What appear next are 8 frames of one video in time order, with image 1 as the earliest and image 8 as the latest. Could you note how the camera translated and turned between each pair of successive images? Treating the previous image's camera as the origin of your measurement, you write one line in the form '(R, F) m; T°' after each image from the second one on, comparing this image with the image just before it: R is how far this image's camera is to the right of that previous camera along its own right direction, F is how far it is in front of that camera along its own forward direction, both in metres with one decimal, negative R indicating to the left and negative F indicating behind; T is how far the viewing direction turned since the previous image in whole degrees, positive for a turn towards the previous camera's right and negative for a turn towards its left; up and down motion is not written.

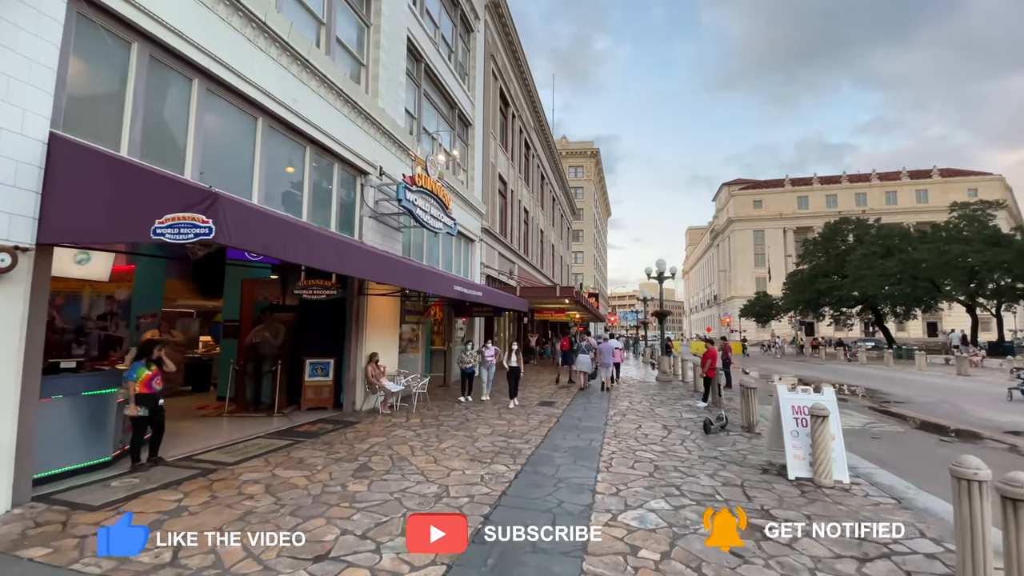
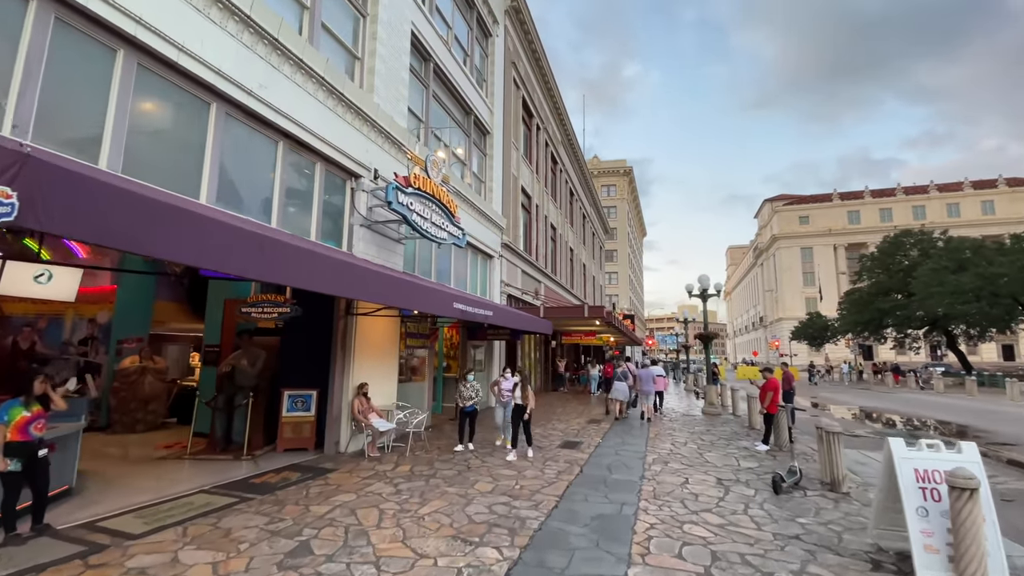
(+0.4, +1.7) m; -4°
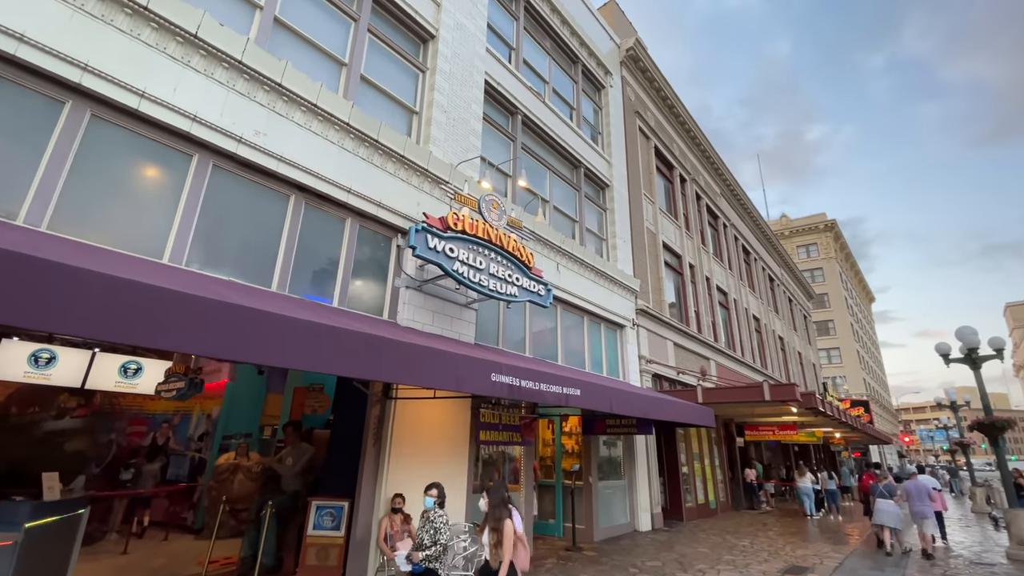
(+1.4, +3.0) m; -22°
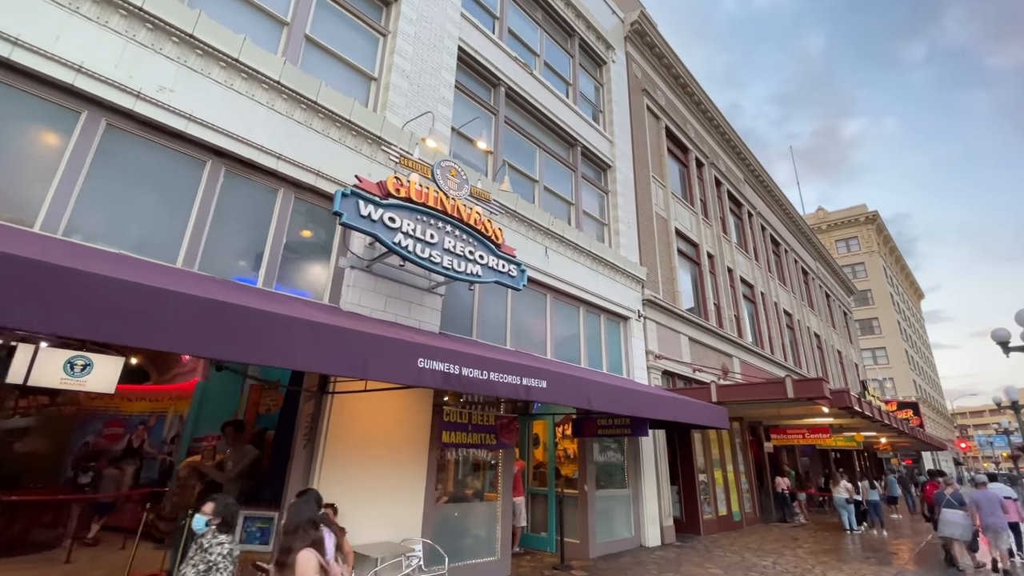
(+1.0, +1.0) m; -4°
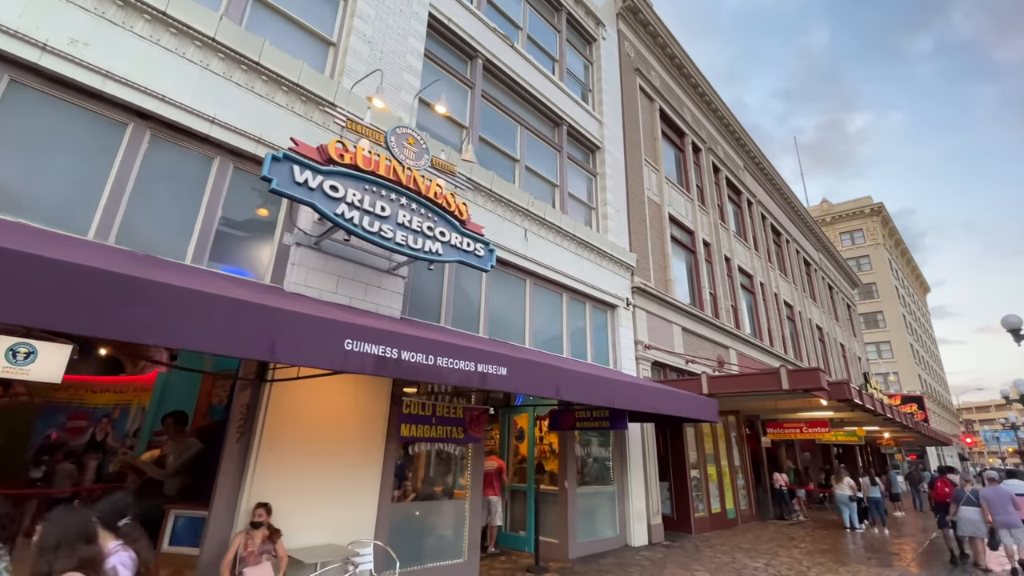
(+0.5, +0.6) m; 0°
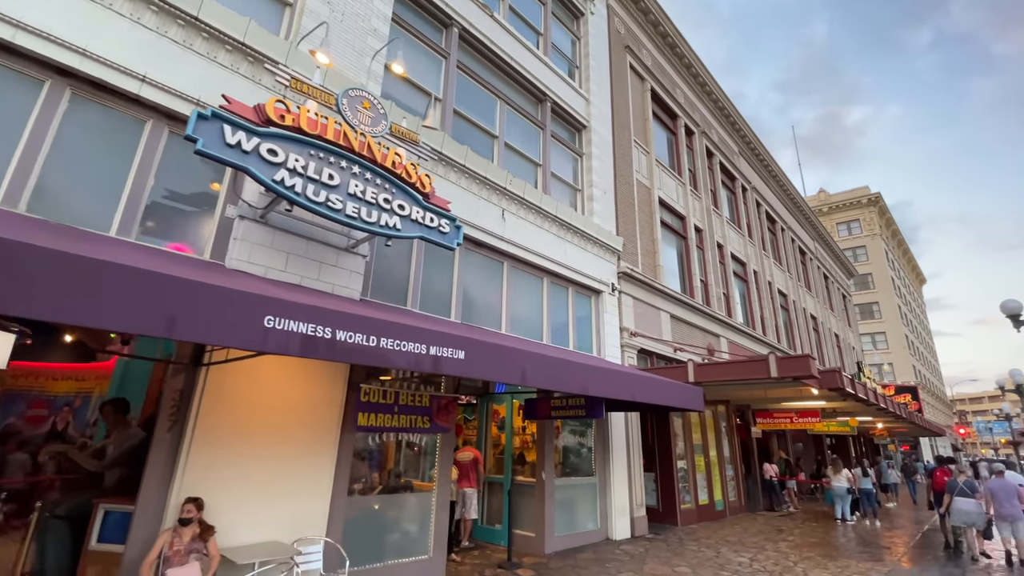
(+0.4, +0.5) m; 0°
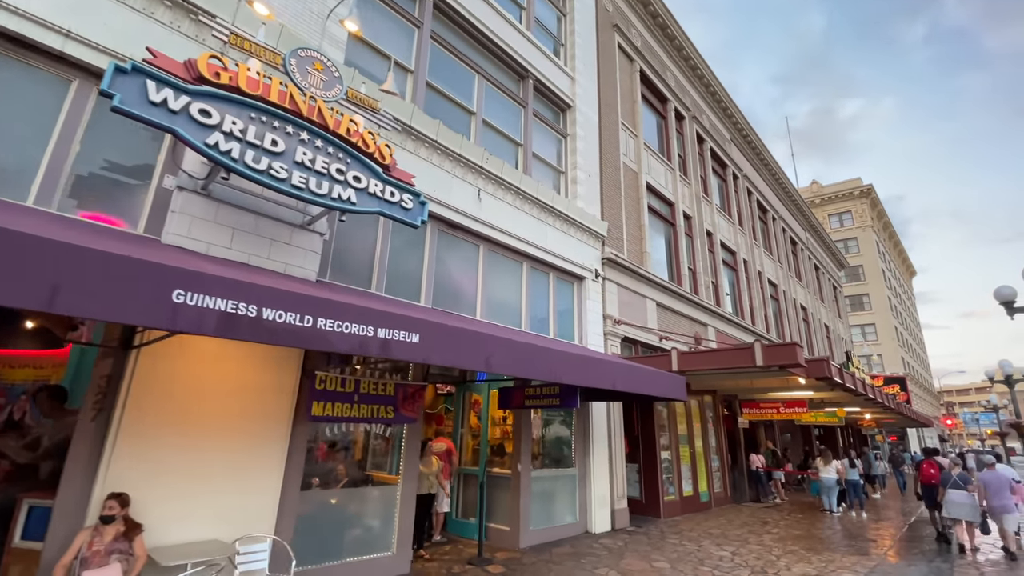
(+0.3, +0.4) m; +1°
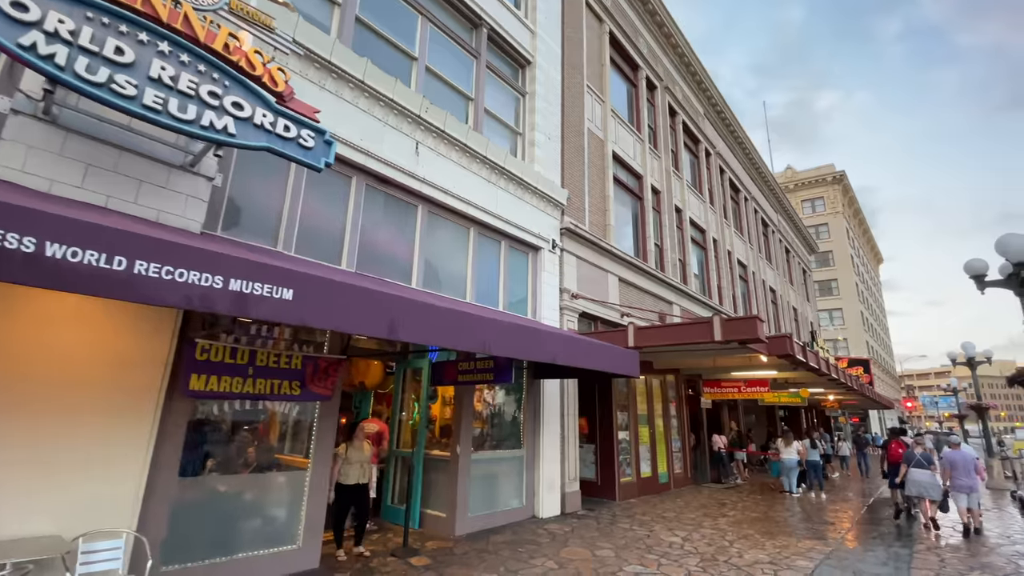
(+0.6, +0.7) m; +2°
